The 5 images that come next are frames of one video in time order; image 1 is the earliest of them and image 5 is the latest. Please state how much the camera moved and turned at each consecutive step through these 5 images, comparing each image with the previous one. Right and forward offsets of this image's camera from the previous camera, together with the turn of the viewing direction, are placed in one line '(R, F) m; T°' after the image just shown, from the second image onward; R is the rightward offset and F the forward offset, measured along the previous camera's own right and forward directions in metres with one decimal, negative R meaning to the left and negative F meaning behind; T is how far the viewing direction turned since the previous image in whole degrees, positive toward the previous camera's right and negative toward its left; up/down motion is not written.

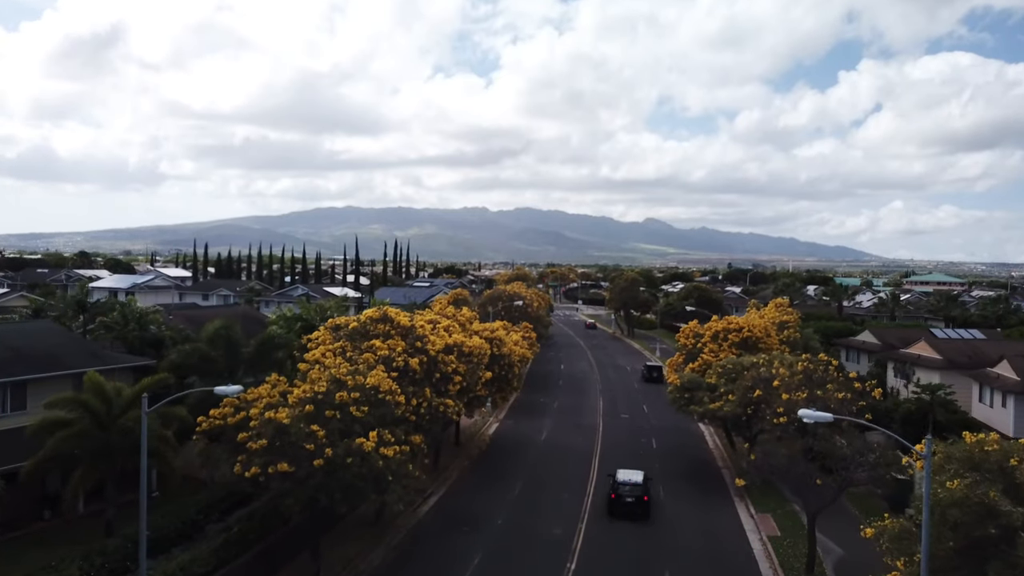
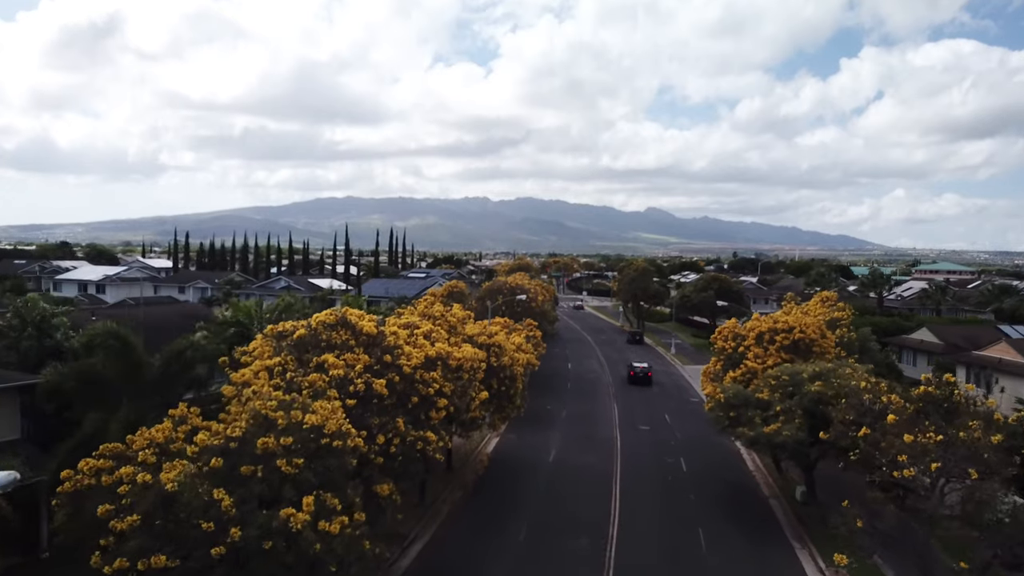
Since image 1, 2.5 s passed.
(0.0, +6.2) m; 0°
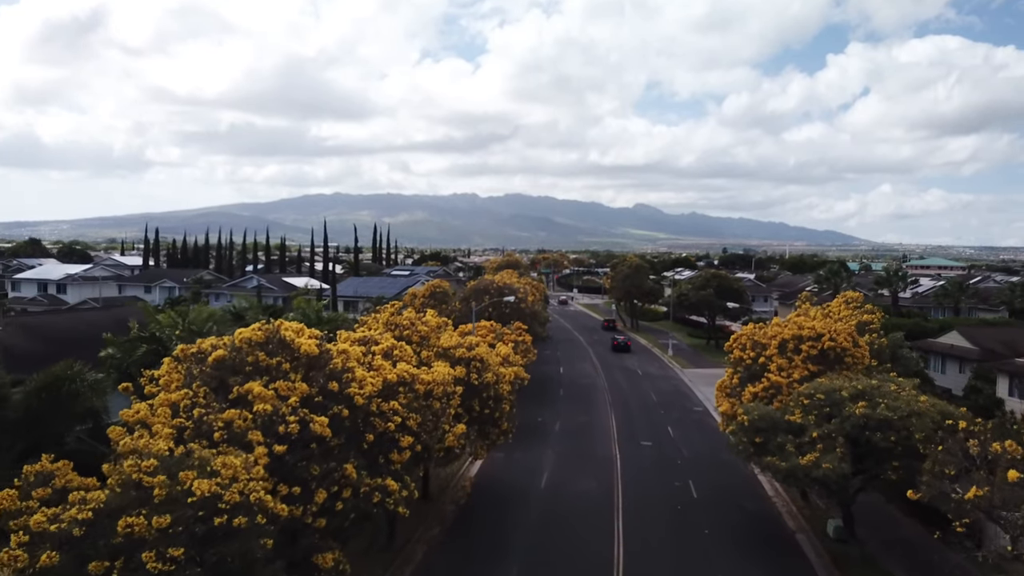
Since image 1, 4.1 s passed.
(+0.1, +4.0) m; +1°
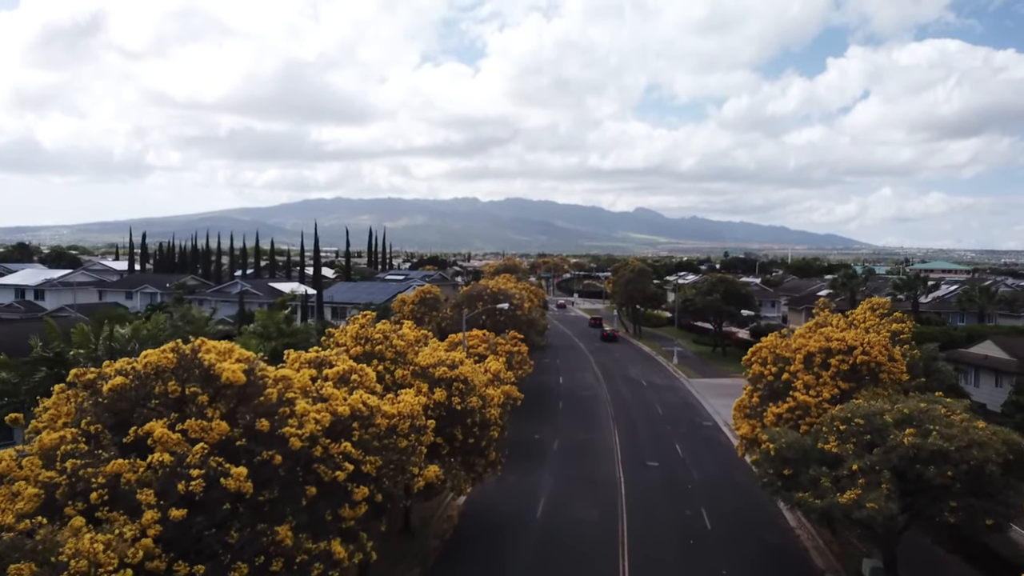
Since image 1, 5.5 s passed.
(+0.3, +2.9) m; 0°
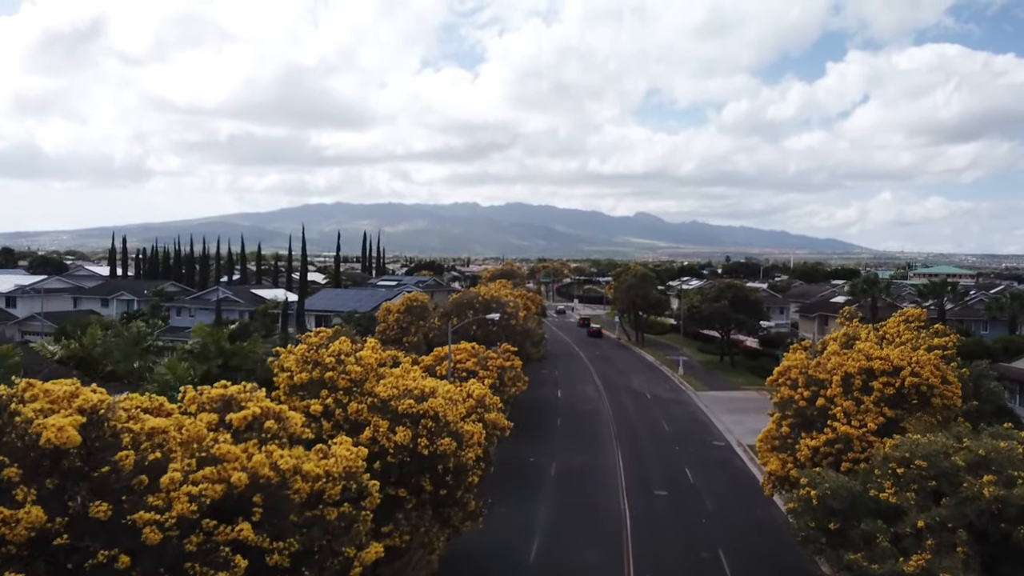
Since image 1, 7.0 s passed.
(+0.4, +3.4) m; 0°
